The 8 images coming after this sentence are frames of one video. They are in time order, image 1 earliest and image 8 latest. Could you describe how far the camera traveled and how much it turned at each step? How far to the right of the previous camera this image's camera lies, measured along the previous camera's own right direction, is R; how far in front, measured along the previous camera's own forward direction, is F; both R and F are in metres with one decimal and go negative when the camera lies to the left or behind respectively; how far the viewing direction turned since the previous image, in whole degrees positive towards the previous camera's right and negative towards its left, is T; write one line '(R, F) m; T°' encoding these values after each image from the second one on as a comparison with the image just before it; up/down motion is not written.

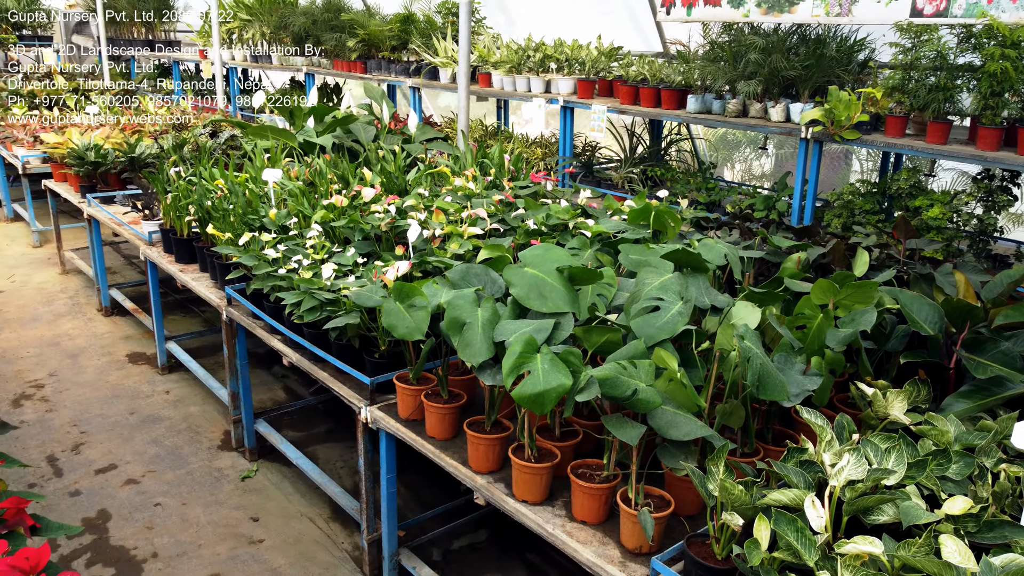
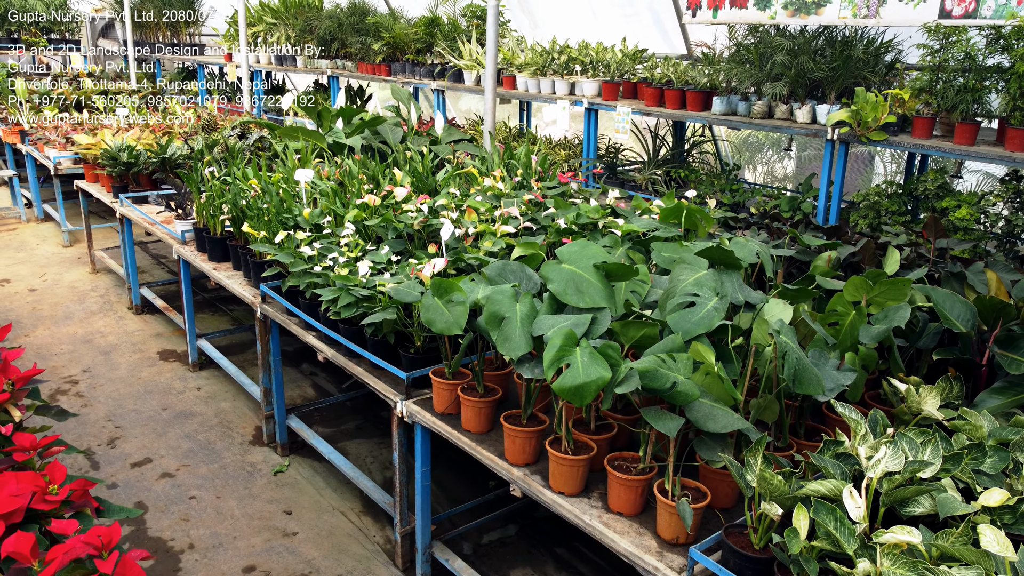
(-0.1, 0.0) m; -1°
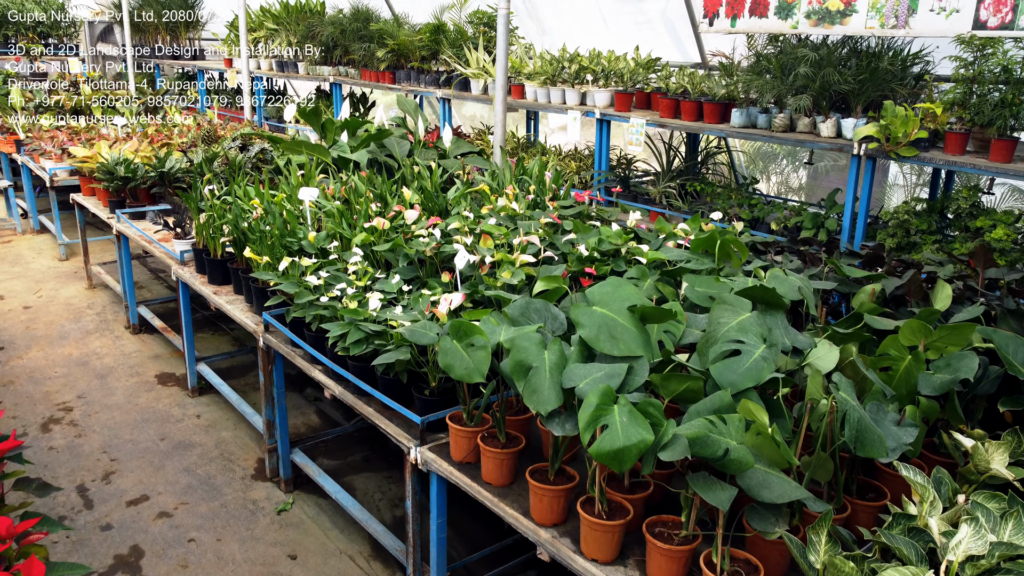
(-0.1, +0.2) m; 0°
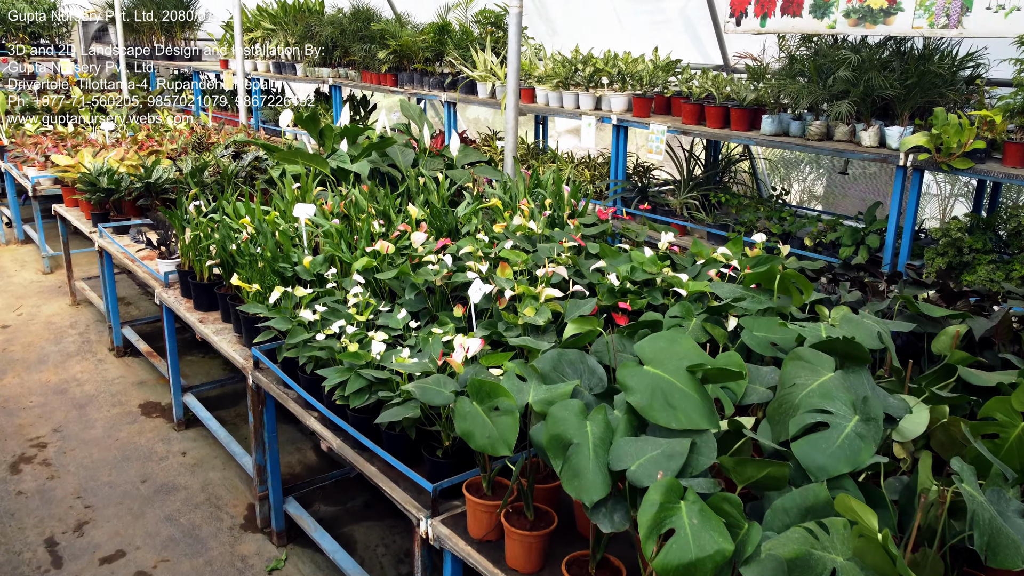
(-0.1, +0.3) m; 0°
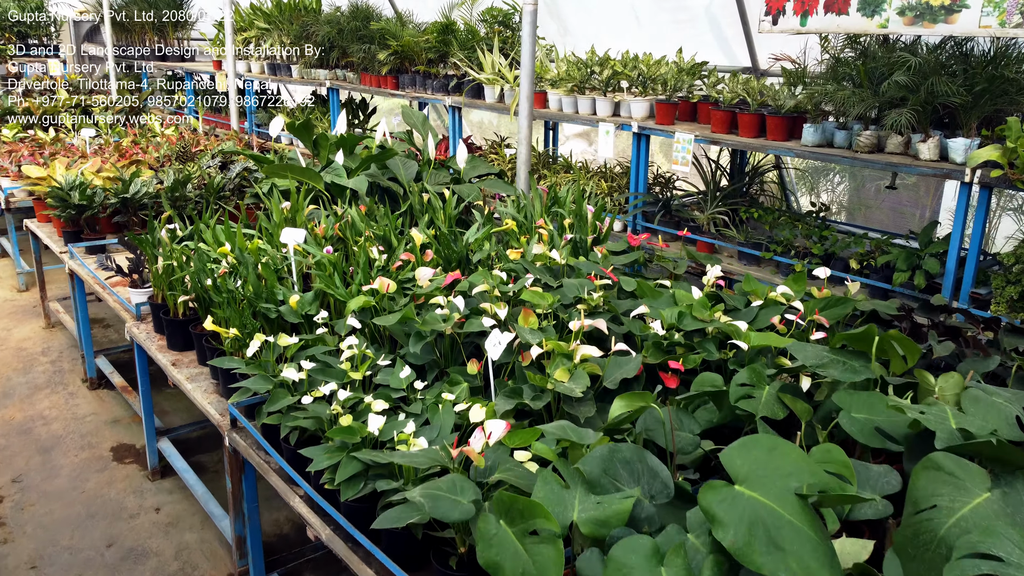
(-0.1, +0.4) m; 0°
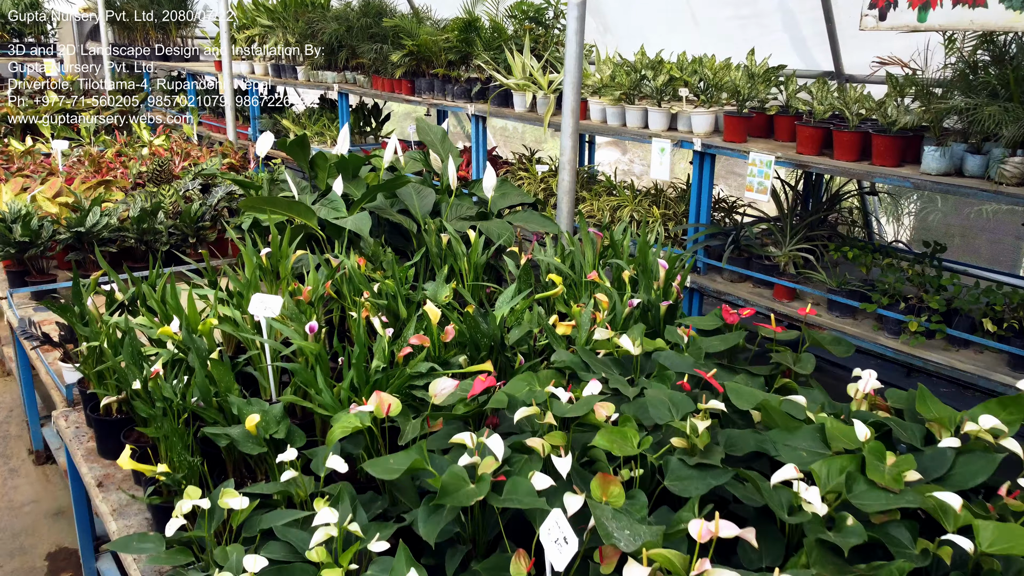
(-0.1, +0.8) m; -1°
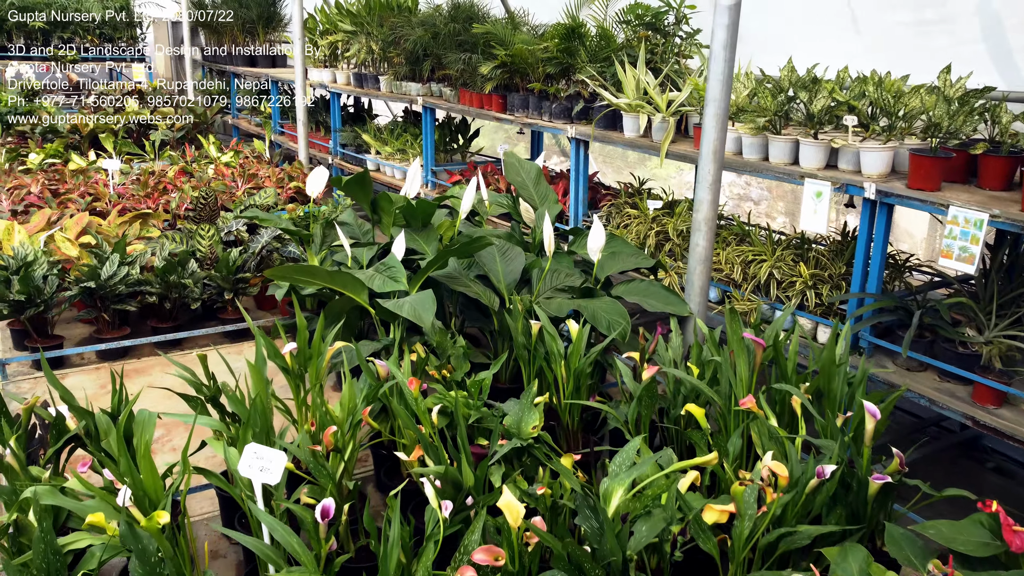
(-0.1, +0.8) m; -6°
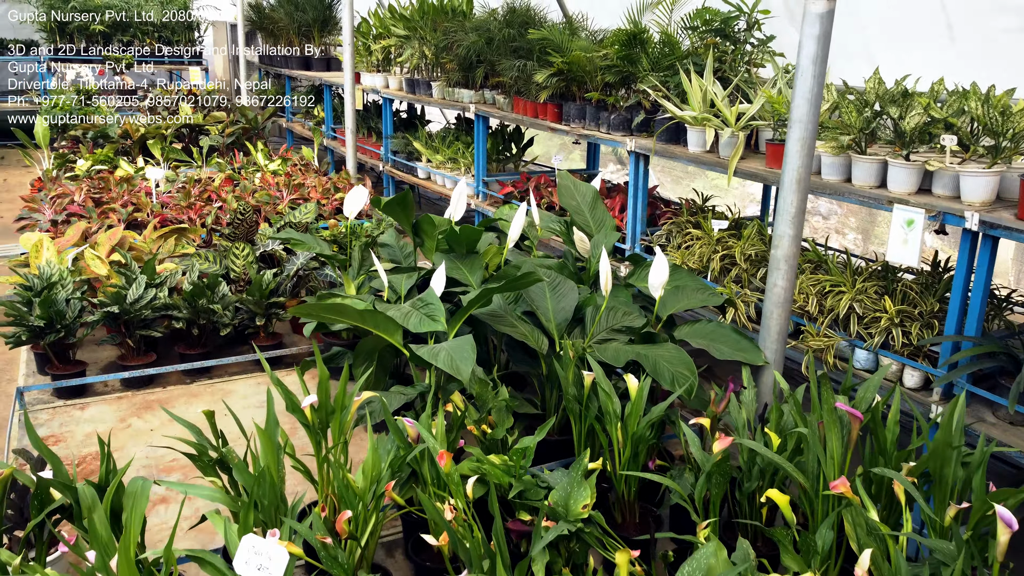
(0.0, +0.3) m; -4°
